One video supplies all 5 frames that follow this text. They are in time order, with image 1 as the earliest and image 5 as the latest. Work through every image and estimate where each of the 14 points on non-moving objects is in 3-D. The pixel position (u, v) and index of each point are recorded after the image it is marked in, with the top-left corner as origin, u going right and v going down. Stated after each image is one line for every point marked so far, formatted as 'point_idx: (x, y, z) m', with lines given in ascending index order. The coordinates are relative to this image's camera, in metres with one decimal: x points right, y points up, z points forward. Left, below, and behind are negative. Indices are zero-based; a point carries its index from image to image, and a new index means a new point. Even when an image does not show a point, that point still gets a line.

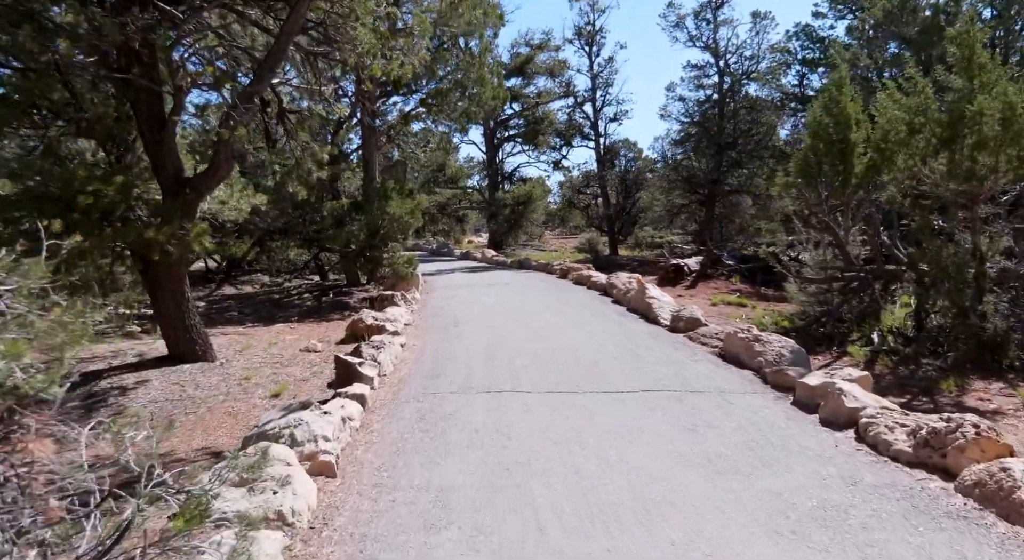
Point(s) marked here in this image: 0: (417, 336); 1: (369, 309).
0: (-1.4, -0.8, +10.3) m
1: (-2.8, -0.6, +13.8) m
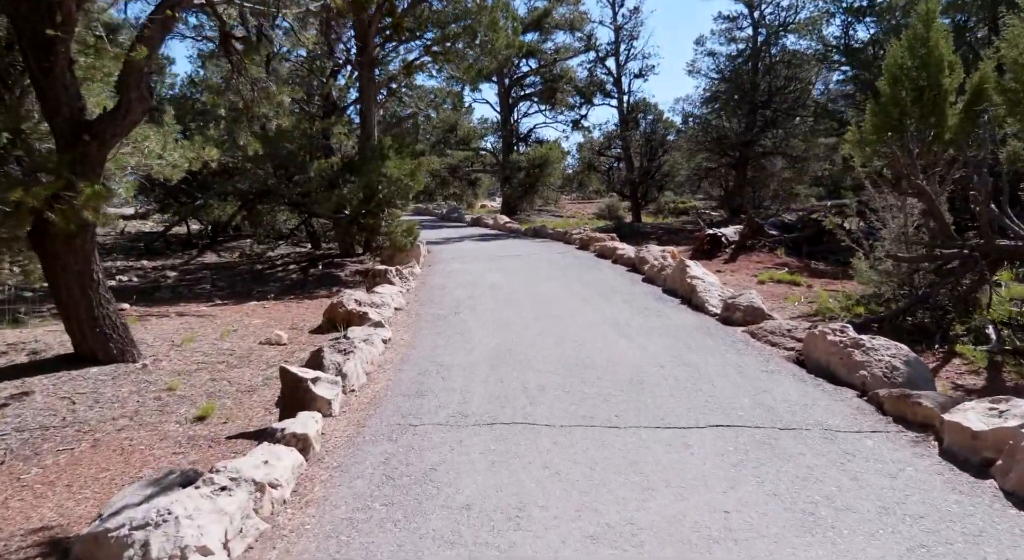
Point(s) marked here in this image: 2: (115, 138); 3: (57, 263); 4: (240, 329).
0: (-1.2, -0.6, +8.3) m
1: (-2.5, -0.1, +11.8) m
2: (-3.3, +1.2, +5.9) m
3: (-3.8, +0.1, +5.9) m
4: (-3.4, -0.6, +8.8) m
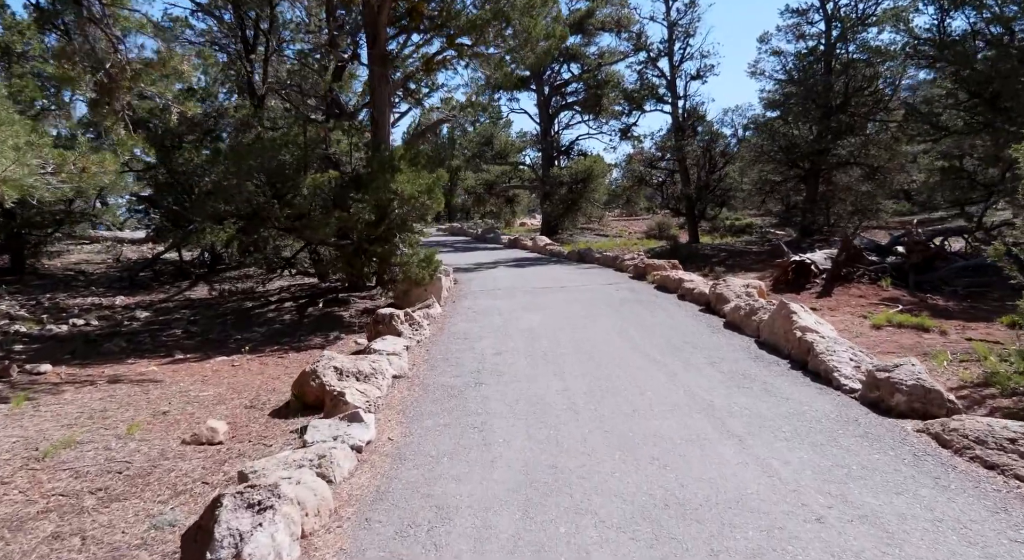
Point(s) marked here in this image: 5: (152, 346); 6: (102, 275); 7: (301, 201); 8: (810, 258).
0: (-0.9, -1.1, +5.7) m
1: (-2.0, -0.7, +9.3) m
2: (-3.1, +0.7, +3.5) m
3: (-3.6, -0.3, +3.5) m
4: (-3.0, -1.1, +6.3) m
5: (-4.7, -0.9, +9.4) m
6: (-9.5, +0.1, +16.5) m
7: (-3.3, +1.3, +11.3) m
8: (+5.6, +0.4, +13.3) m
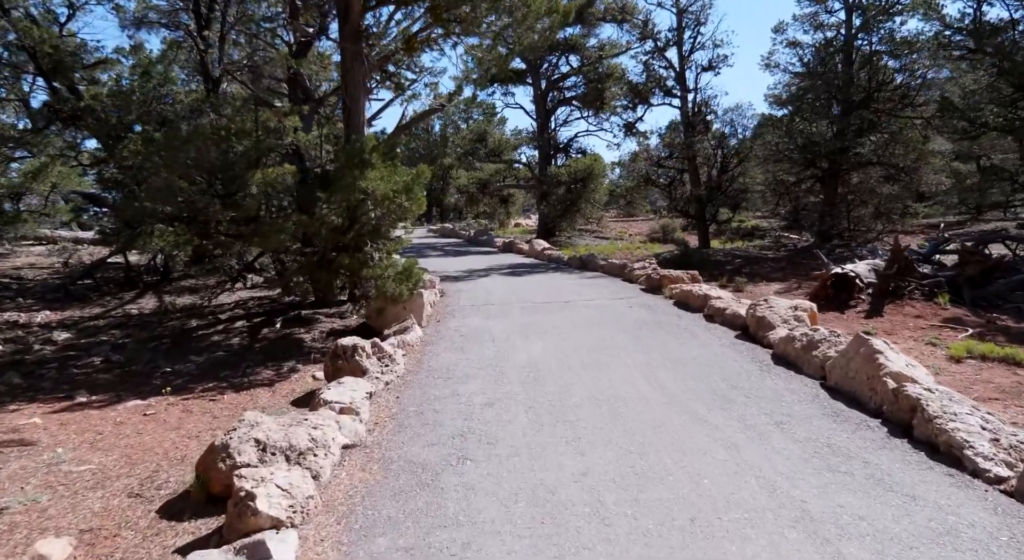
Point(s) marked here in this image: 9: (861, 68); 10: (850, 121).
0: (-0.9, -1.3, +3.8) m
1: (-2.0, -0.9, +7.3) m
2: (-3.1, +0.5, +1.5) m
3: (-3.6, -0.6, +1.5) m
4: (-3.0, -1.4, +4.4) m
5: (-4.8, -1.1, +7.4) m
6: (-9.7, -0.1, +14.5) m
7: (-3.4, +1.0, +9.4) m
8: (+5.5, +0.2, +11.4) m
9: (+9.5, +5.8, +19.0) m
10: (+9.1, +4.3, +18.8) m
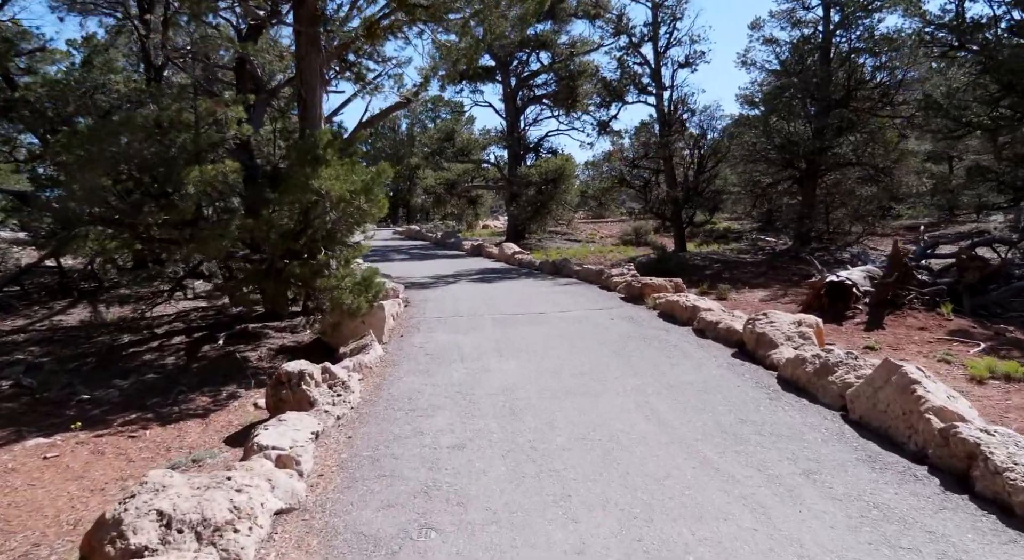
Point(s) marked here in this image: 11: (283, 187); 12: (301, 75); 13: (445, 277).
0: (-1.0, -1.4, +2.8) m
1: (-2.3, -1.1, +6.3) m
2: (-3.1, +0.4, +0.4) m
3: (-3.6, -0.7, +0.4) m
4: (-3.1, -1.5, +3.3) m
5: (-5.0, -1.3, +6.2) m
6: (-10.2, -0.3, +13.0) m
7: (-3.7, +0.9, +8.3) m
8: (+5.1, 0.0, +10.7) m
9: (+8.7, +5.6, +18.4) m
10: (+8.3, +4.2, +18.3) m
11: (-2.6, +1.1, +8.3) m
12: (-3.0, +3.0, +10.1) m
13: (-1.5, +0.1, +15.6) m
